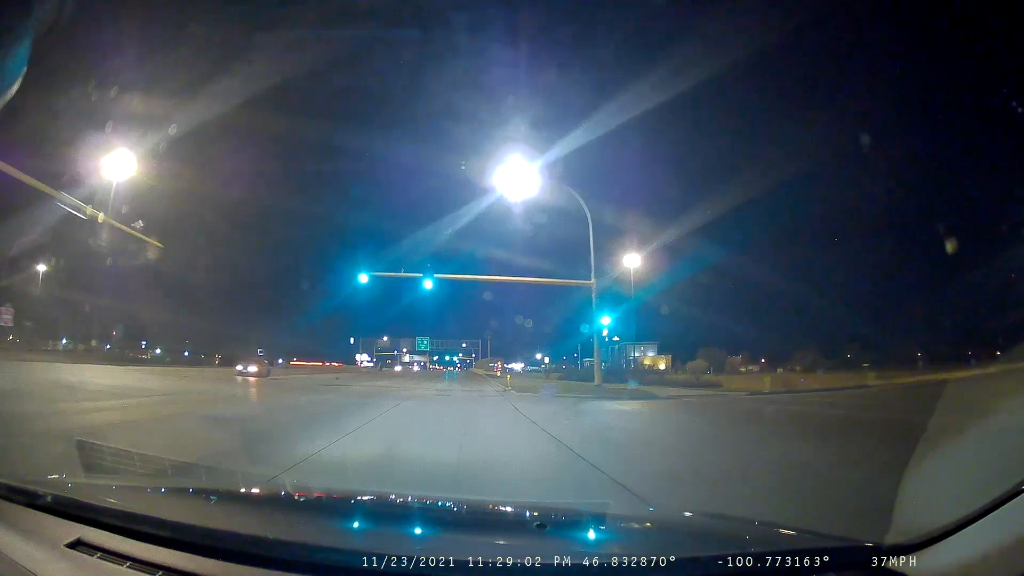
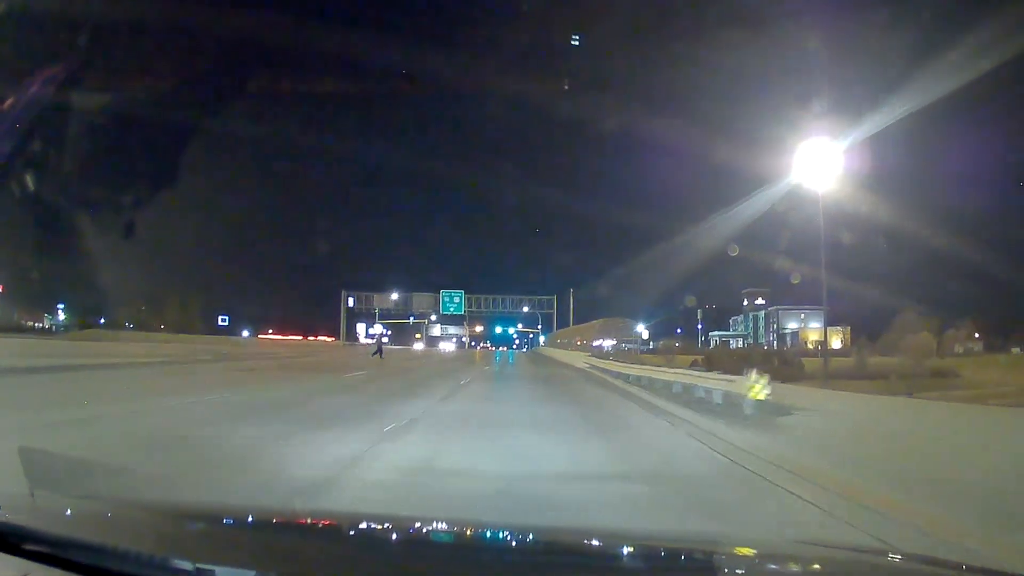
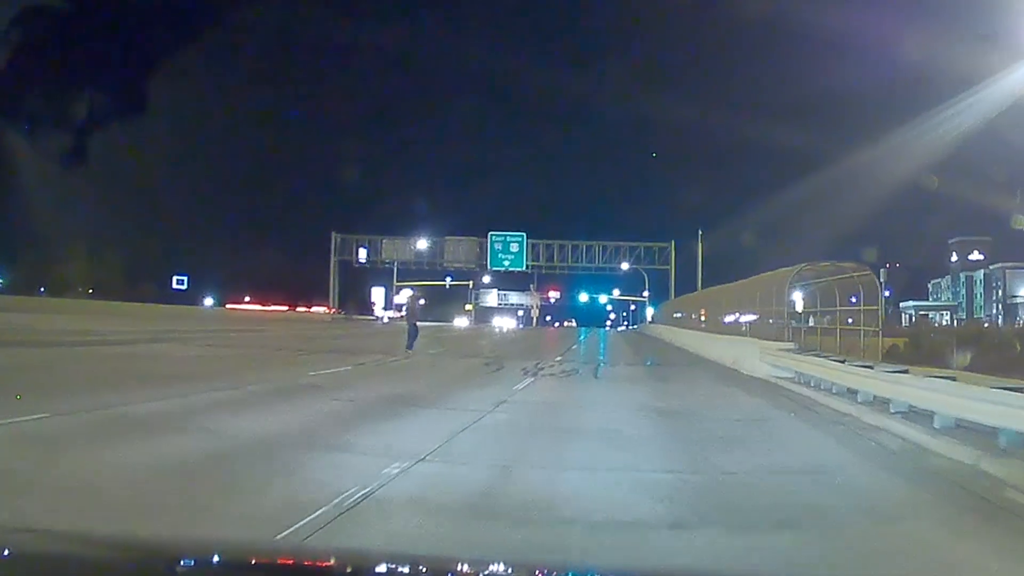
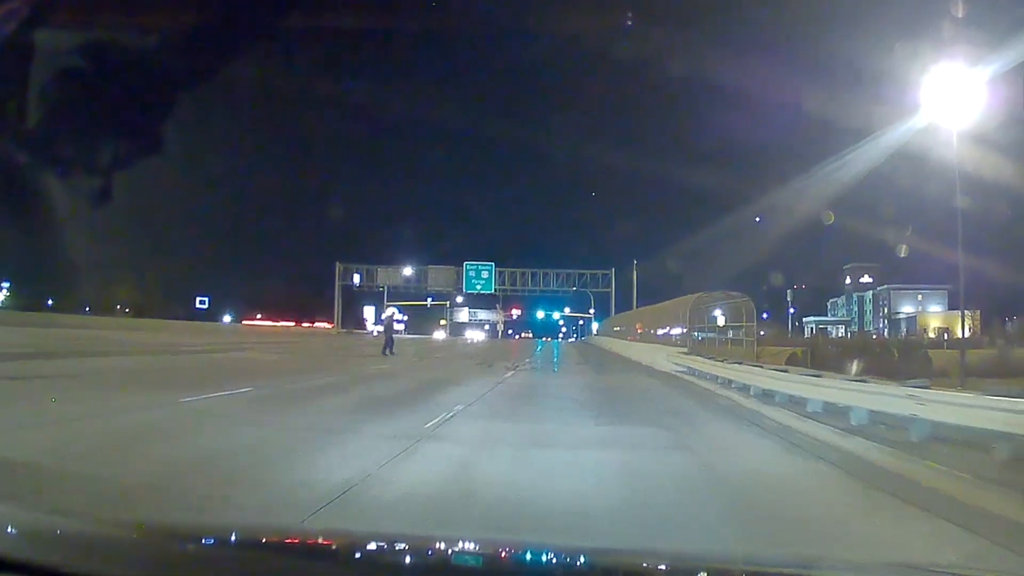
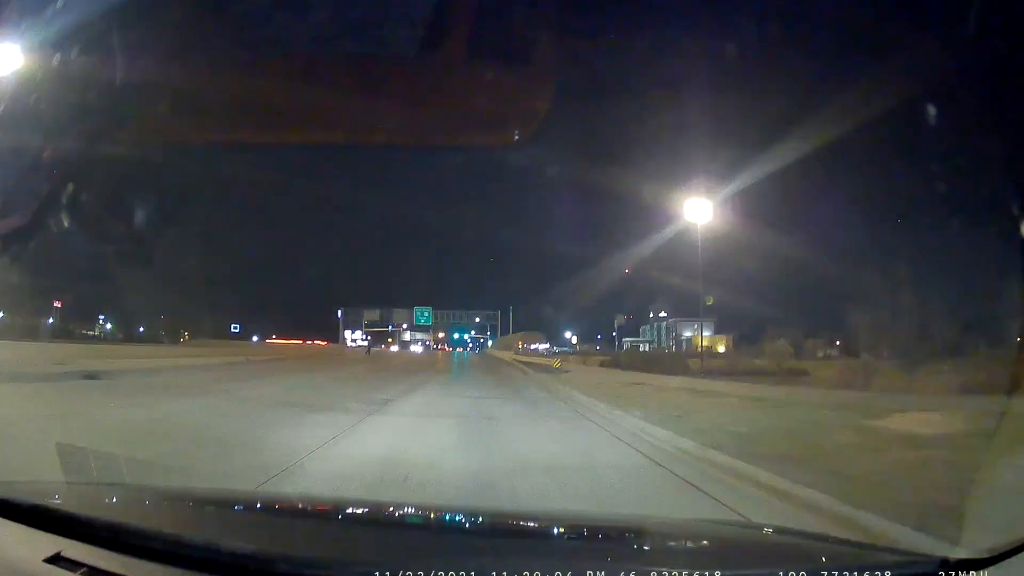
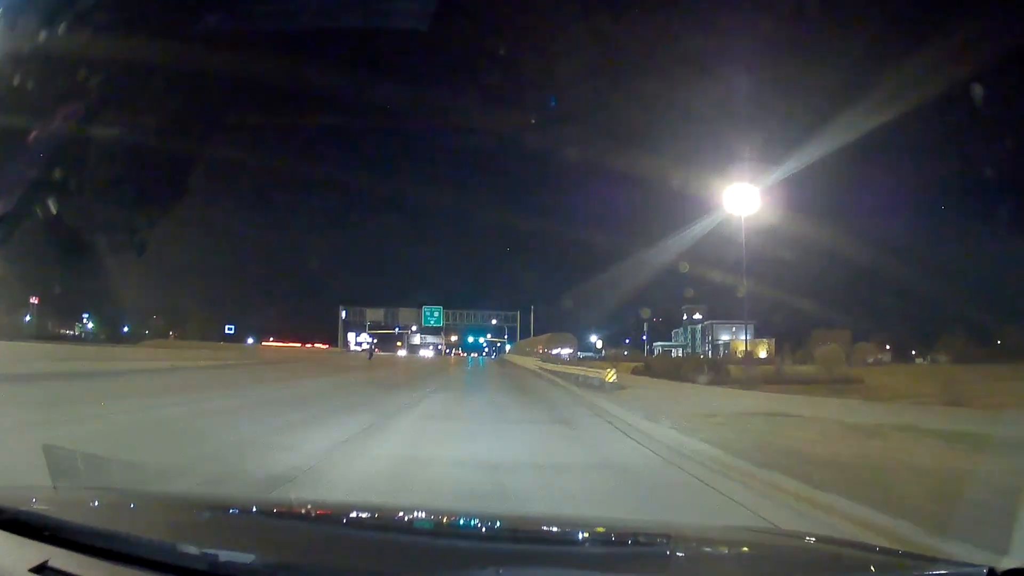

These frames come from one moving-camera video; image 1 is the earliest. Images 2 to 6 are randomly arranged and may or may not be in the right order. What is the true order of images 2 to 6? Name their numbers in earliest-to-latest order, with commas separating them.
5, 6, 2, 4, 3
